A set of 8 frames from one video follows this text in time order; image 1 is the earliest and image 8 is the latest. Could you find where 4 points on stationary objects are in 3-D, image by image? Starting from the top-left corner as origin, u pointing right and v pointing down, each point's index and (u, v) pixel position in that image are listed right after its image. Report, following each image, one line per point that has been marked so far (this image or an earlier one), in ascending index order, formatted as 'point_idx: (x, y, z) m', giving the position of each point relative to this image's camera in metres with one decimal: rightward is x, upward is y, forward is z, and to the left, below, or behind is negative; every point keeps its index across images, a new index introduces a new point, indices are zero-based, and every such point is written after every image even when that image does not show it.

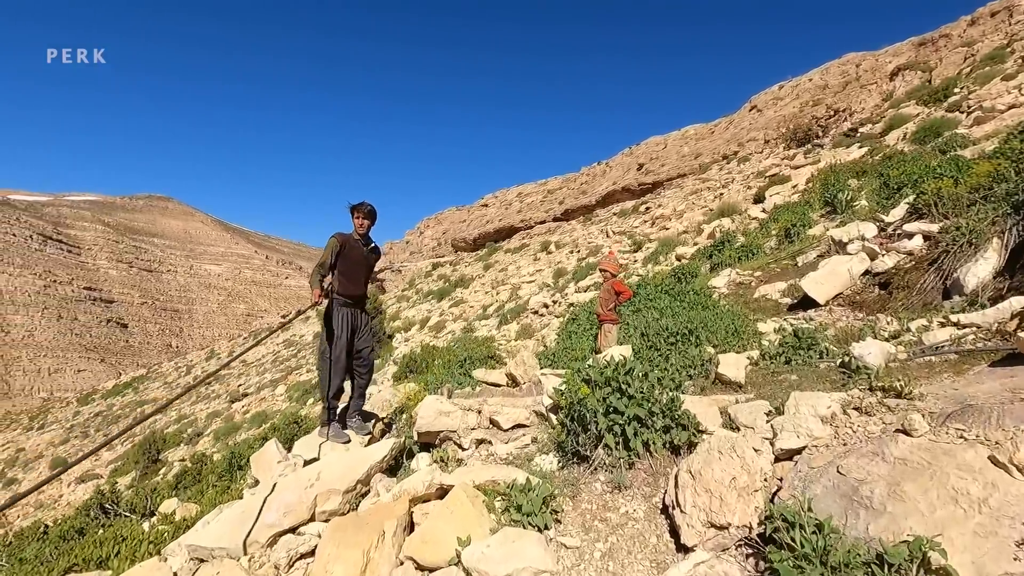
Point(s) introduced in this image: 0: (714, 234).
0: (+5.3, +1.4, +14.2) m
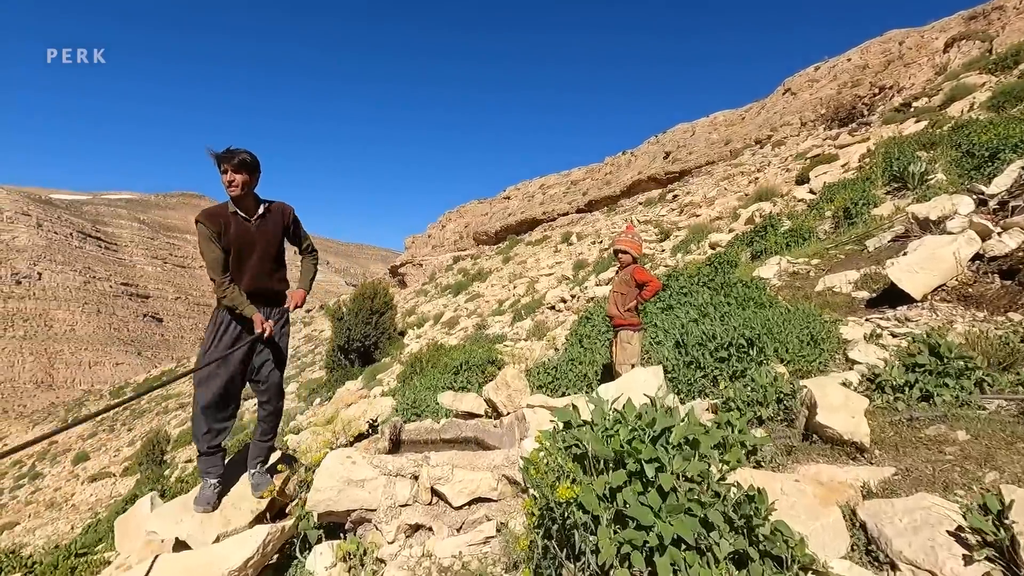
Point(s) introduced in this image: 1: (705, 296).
0: (+5.6, +1.6, +12.3) m
1: (+2.1, -0.1, +5.7) m
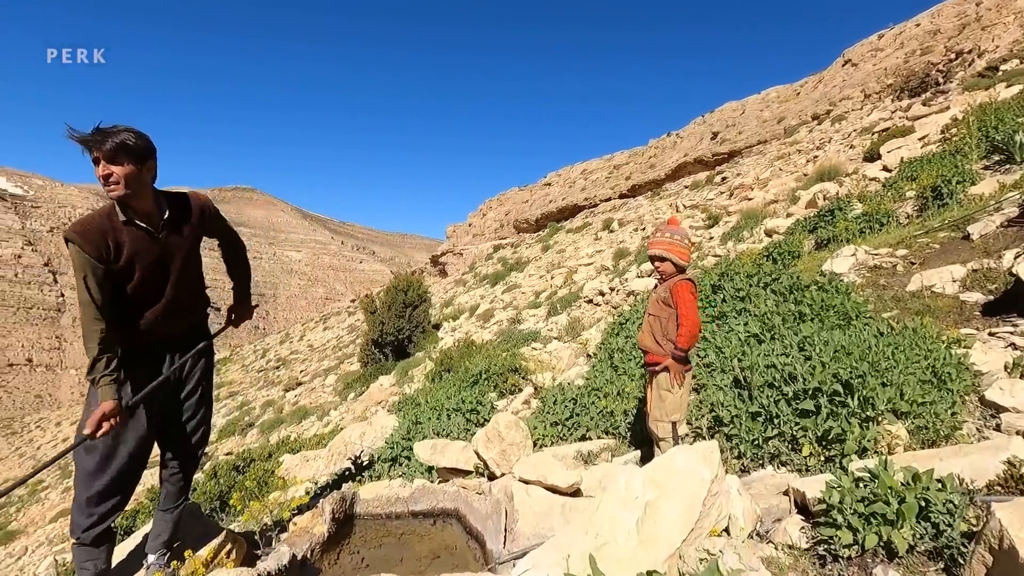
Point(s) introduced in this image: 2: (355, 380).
0: (+6.2, +1.7, +10.8) m
1: (+2.2, -0.1, +4.5) m
2: (-4.2, -2.5, +15.4) m
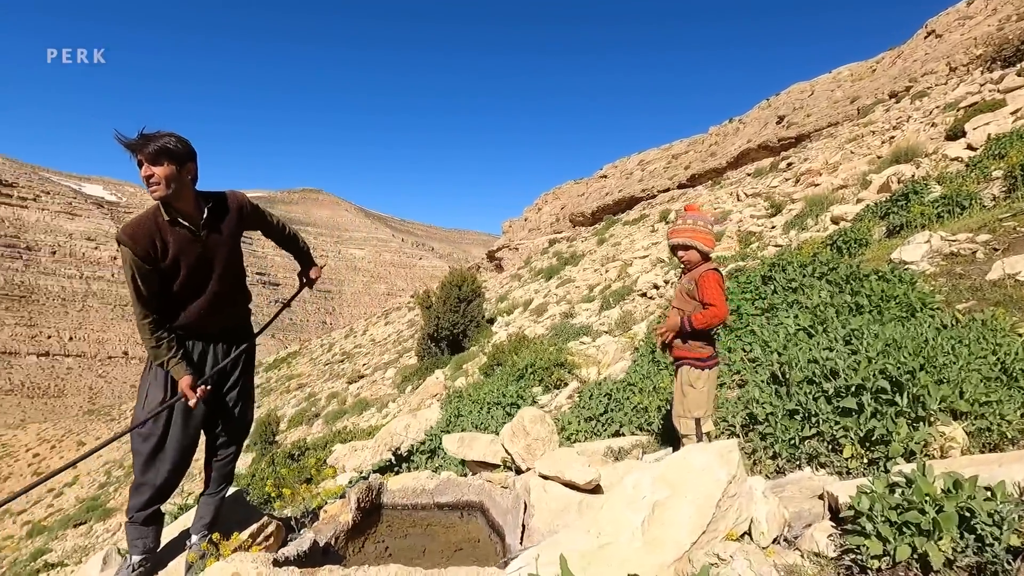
0: (+7.1, +1.9, +10.0) m
1: (+2.5, -0.1, +4.2) m
2: (-2.7, -2.4, +15.7) m
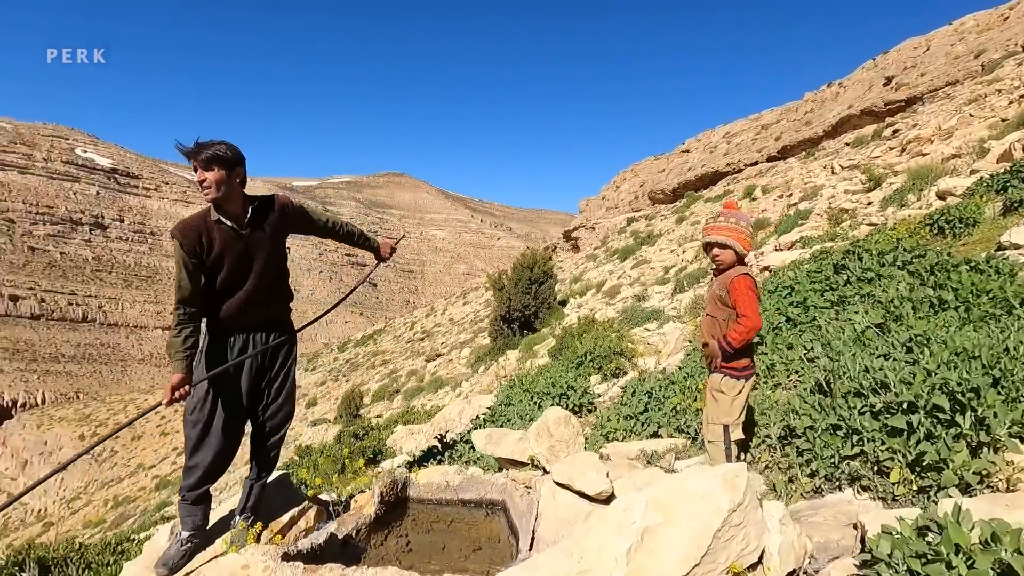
0: (+8.1, +2.2, +8.8) m
1: (+2.8, 0.0, +3.8) m
2: (-0.7, -1.9, +16.0) m
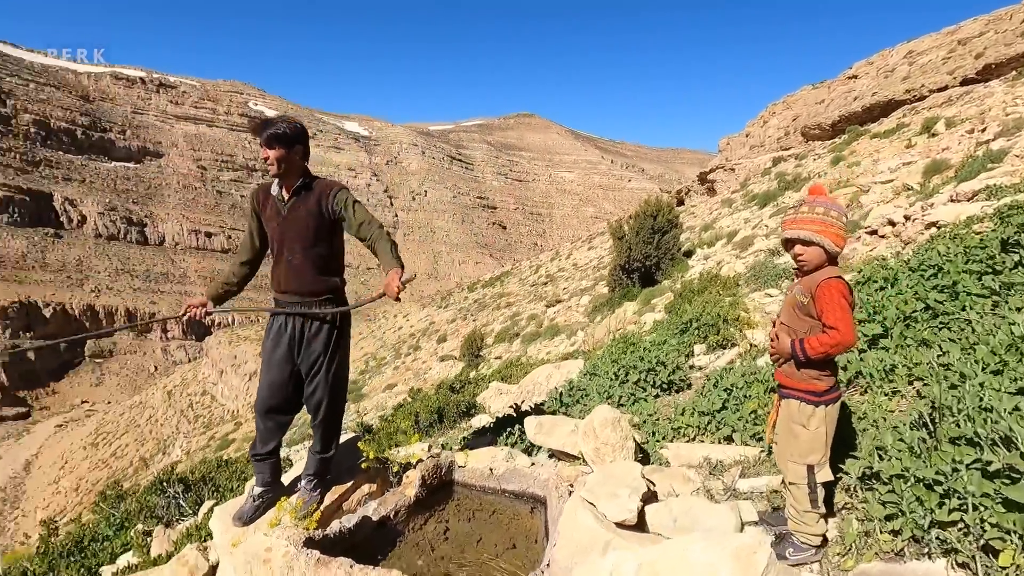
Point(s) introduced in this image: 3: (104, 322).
0: (+9.6, +2.5, +6.2) m
1: (+3.1, 0.0, +2.9) m
2: (+2.6, -0.5, +15.7) m
3: (-14.7, -1.2, +19.4) m
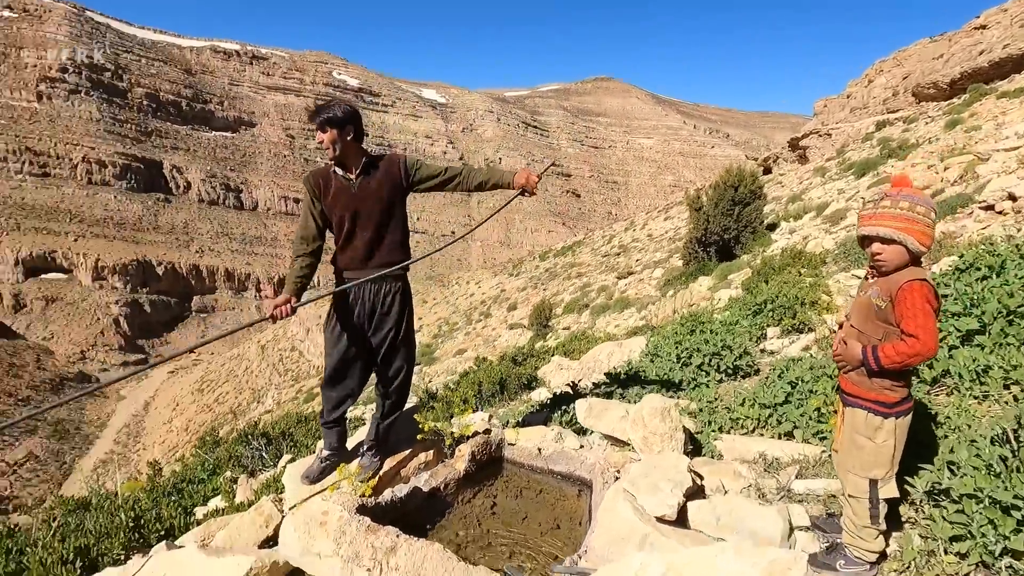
0: (+10.3, +2.5, +4.8) m
1: (+3.4, 0.0, +2.4) m
2: (+4.6, +0.2, +15.2) m
3: (-12.1, +0.3, +21.2) m
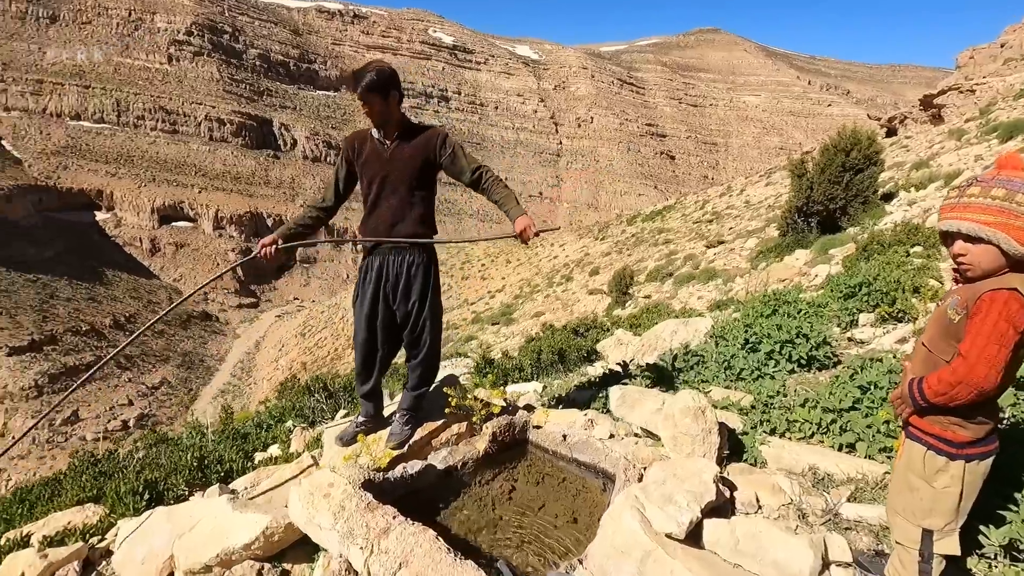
0: (+10.7, +2.2, +2.8) m
1: (+3.4, -0.1, +1.7) m
2: (+6.6, +0.9, +14.1) m
3: (-8.9, +2.2, +22.6) m
